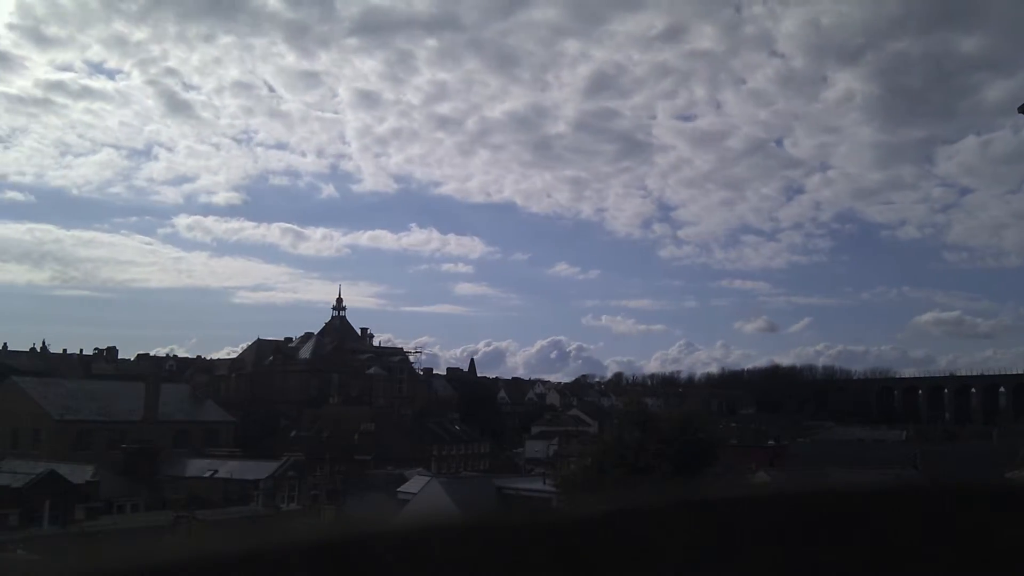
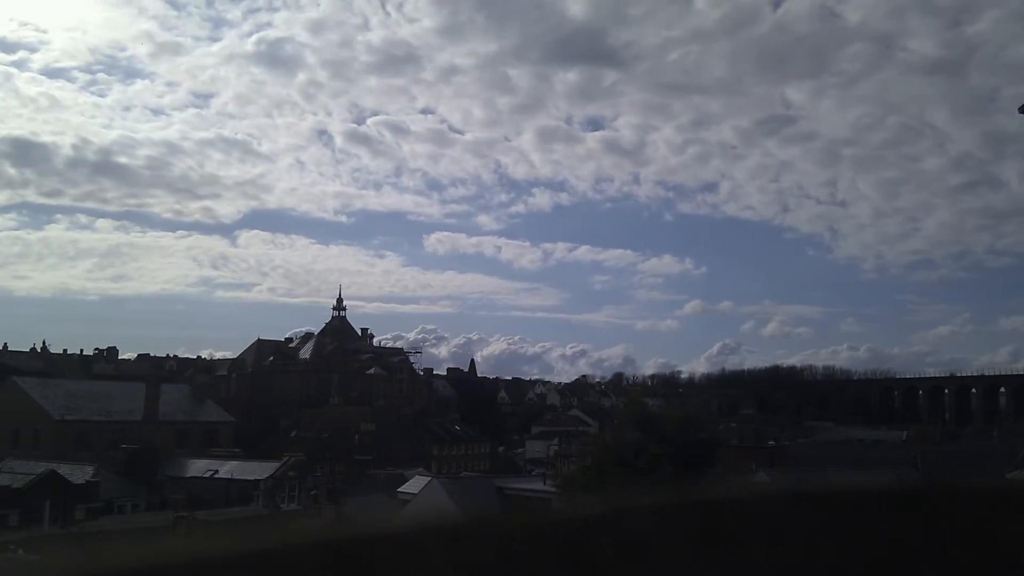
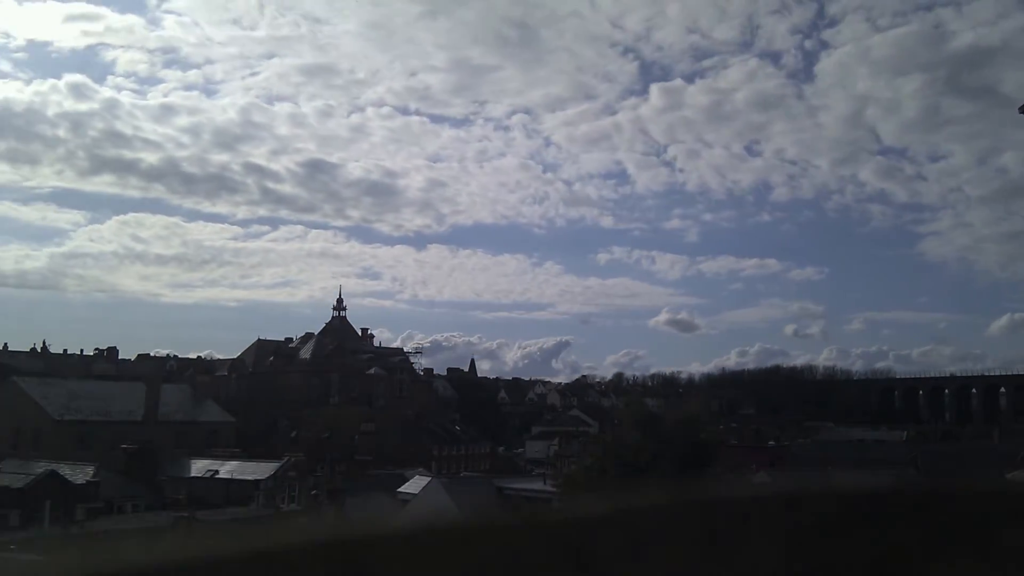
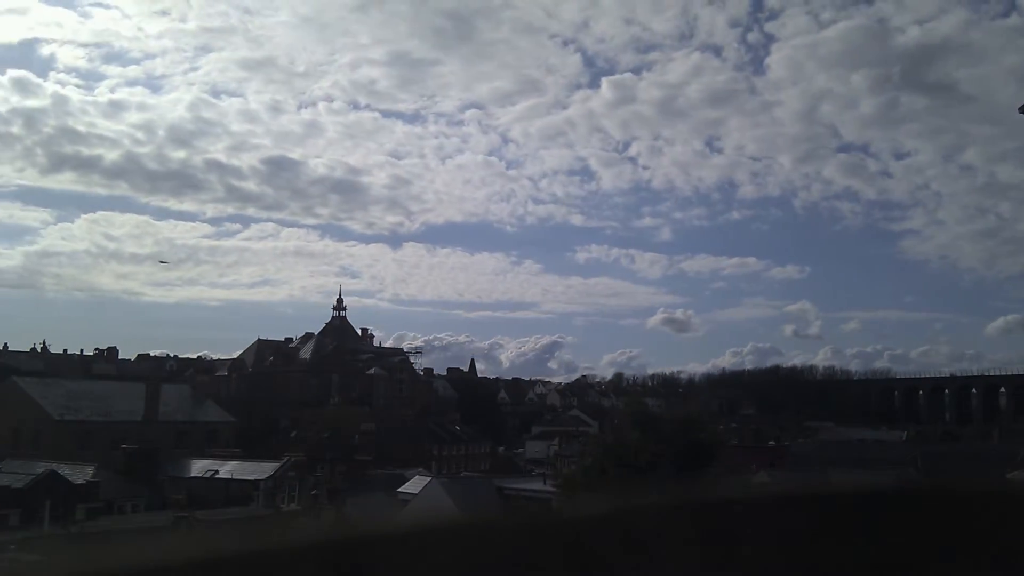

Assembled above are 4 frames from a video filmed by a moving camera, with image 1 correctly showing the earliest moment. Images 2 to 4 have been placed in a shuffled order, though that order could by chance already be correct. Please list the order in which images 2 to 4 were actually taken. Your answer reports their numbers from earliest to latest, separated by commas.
2, 4, 3
